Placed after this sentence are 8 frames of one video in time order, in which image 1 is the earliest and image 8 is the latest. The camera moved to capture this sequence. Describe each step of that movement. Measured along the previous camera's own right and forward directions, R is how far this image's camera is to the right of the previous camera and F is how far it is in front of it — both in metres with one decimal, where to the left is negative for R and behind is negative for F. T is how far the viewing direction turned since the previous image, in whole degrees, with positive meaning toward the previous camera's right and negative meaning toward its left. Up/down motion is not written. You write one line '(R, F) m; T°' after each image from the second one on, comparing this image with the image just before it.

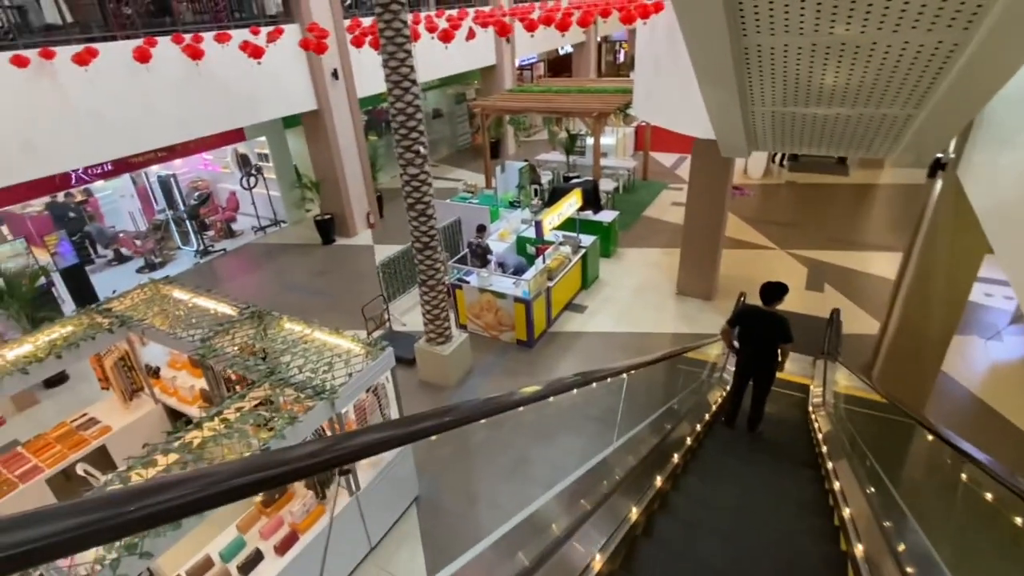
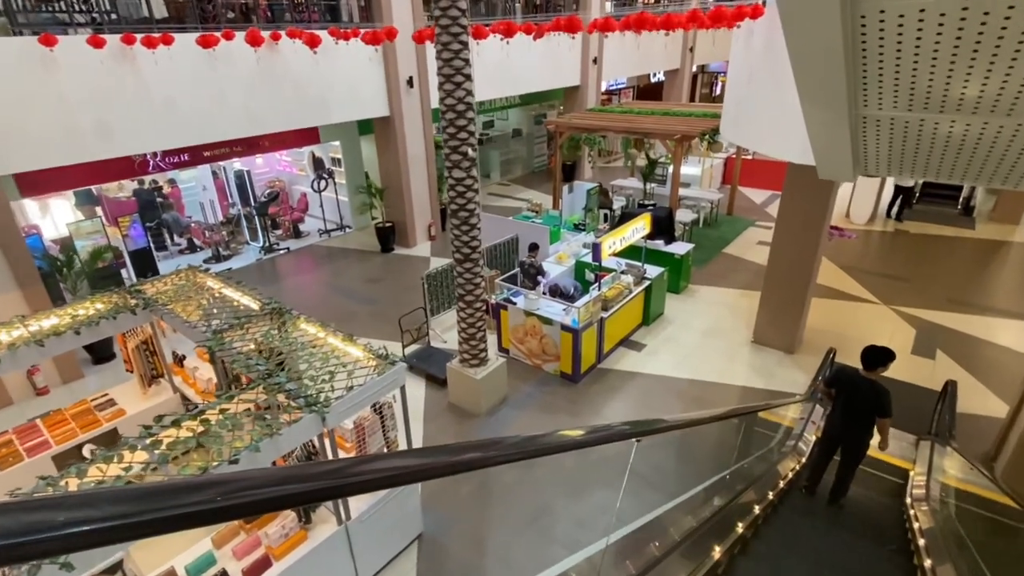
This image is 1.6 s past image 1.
(+0.3, +0.8) m; -8°
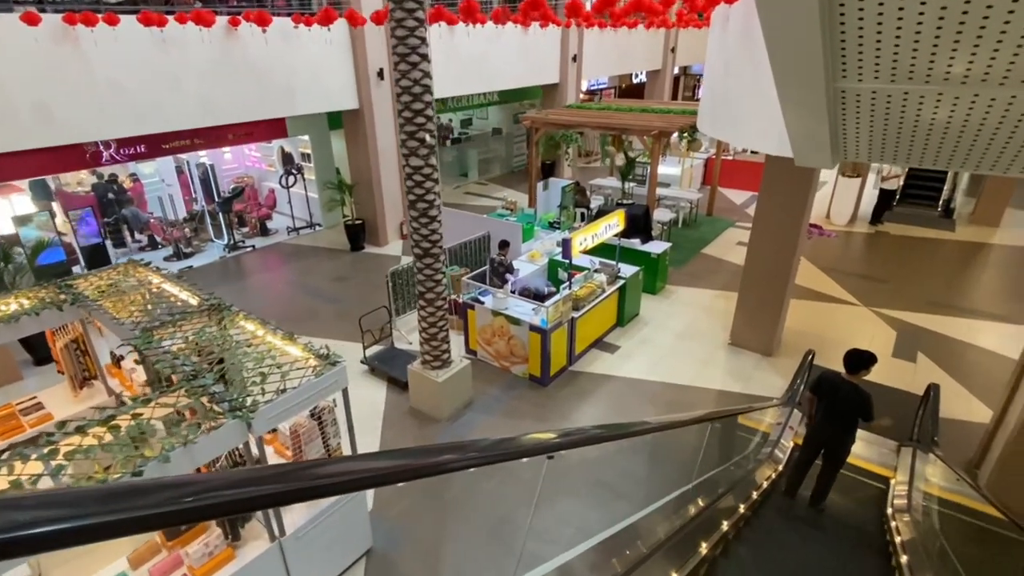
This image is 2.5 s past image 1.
(+0.3, +0.3) m; +1°
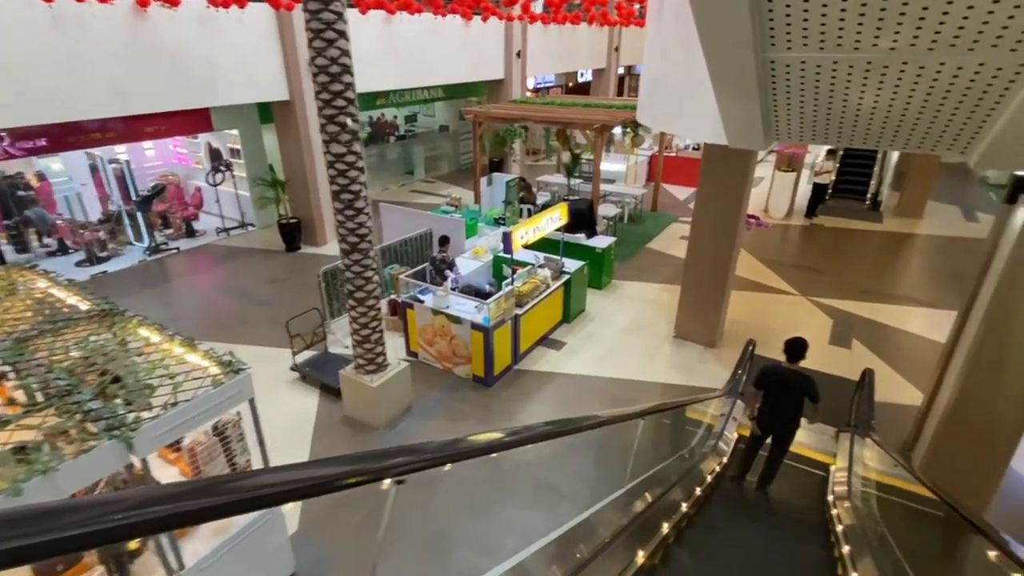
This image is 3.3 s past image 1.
(+0.2, +0.3) m; +5°
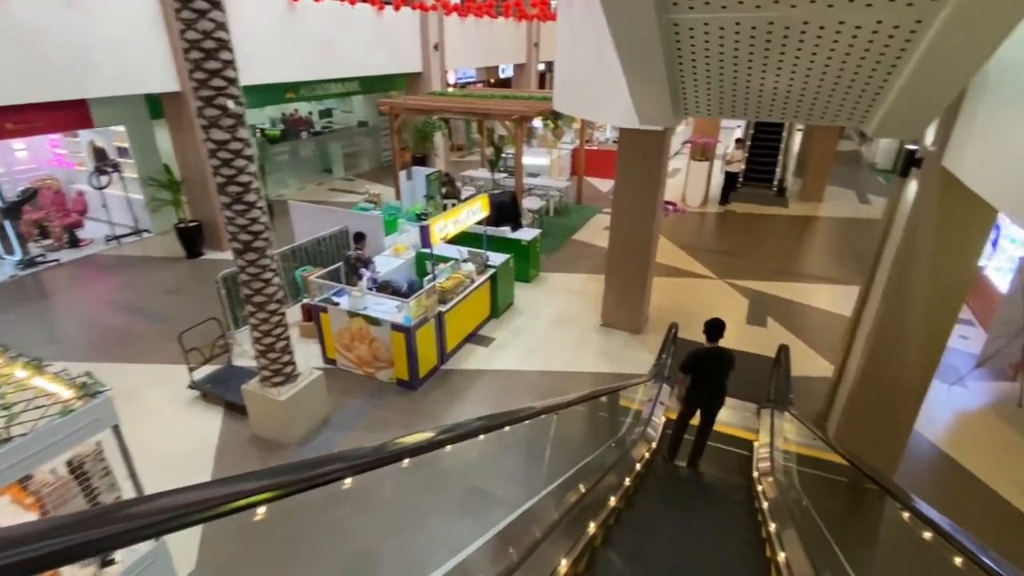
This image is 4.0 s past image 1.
(+0.2, +0.3) m; +7°
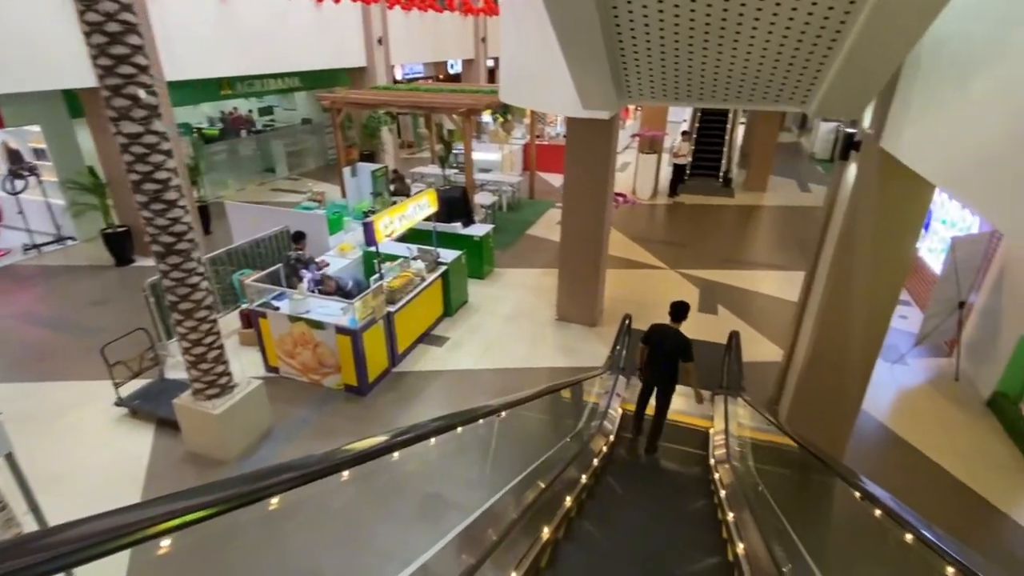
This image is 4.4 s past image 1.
(+0.1, +0.2) m; +4°
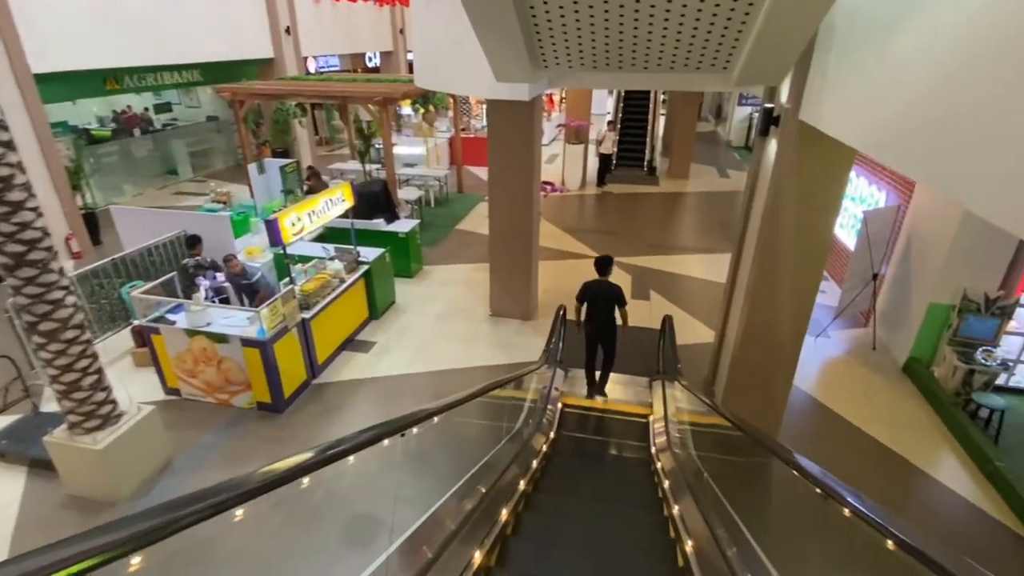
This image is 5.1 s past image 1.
(+0.1, +0.3) m; +7°
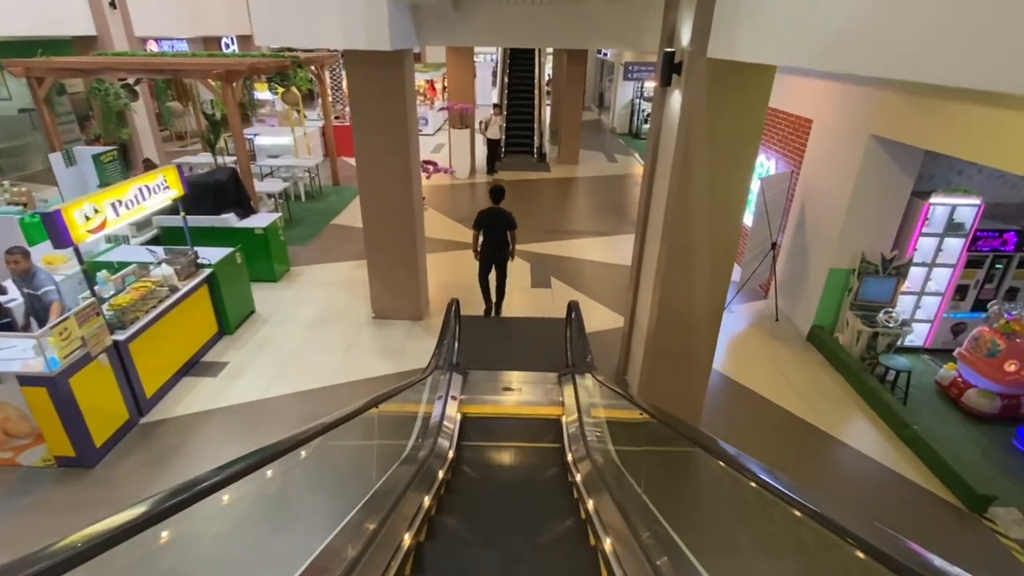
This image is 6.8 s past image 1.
(+0.2, +0.7) m; +11°
